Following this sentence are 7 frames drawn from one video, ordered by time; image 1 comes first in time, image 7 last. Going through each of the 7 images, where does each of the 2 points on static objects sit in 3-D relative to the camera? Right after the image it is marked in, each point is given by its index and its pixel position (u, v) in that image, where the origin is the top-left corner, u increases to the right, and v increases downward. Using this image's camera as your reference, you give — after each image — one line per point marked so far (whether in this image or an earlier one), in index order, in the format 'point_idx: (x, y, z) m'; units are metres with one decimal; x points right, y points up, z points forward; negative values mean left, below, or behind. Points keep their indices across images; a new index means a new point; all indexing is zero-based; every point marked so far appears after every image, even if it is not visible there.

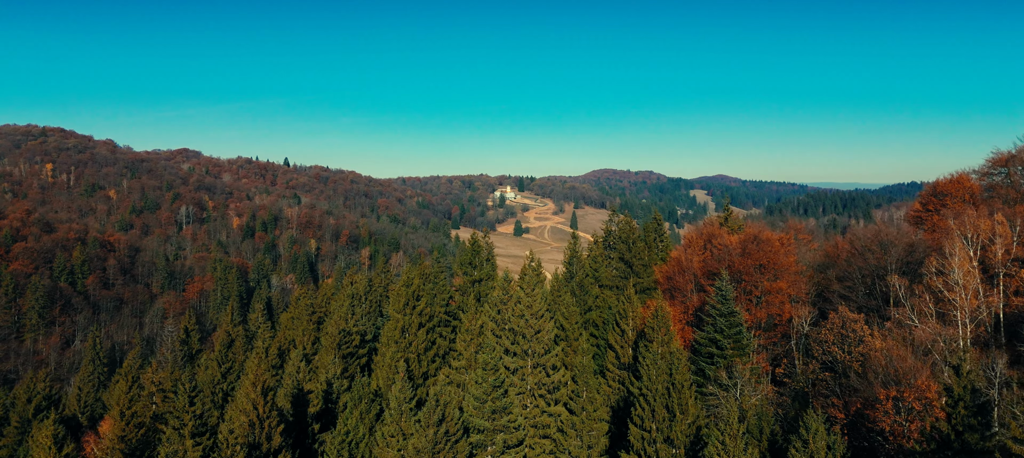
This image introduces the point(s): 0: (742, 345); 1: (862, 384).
0: (+9.5, -4.8, +19.1) m
1: (+11.9, -5.3, +15.8) m
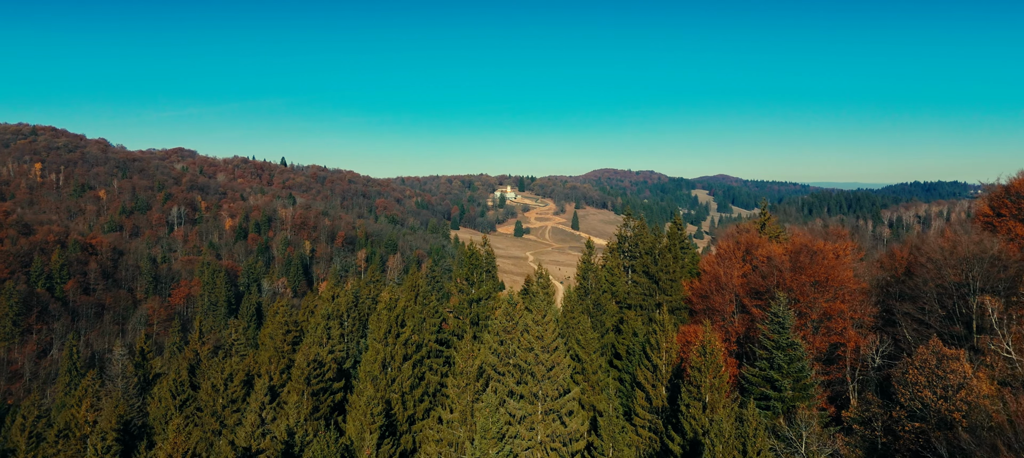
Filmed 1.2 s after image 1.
0: (+9.7, -5.2, +15.4) m
1: (+12.1, -5.6, +12.1) m
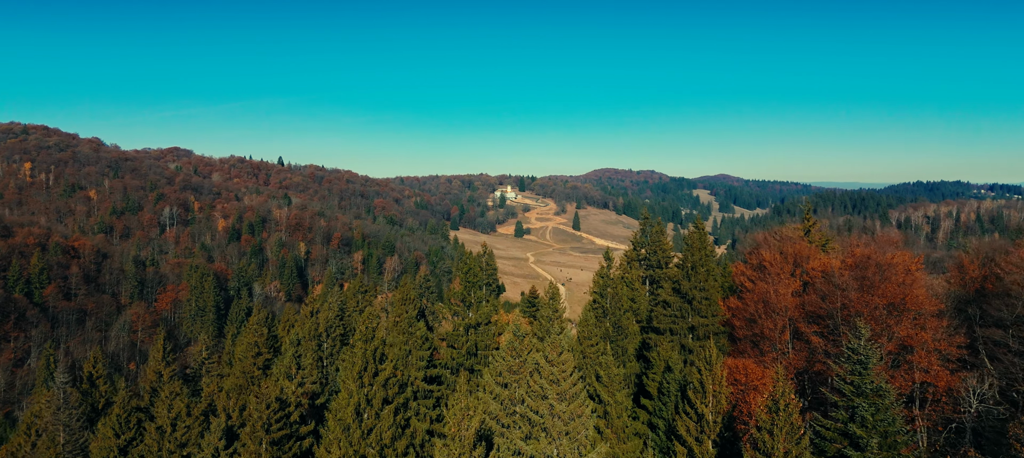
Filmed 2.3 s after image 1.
0: (+9.9, -5.5, +12.1) m
1: (+12.3, -6.0, +8.7) m
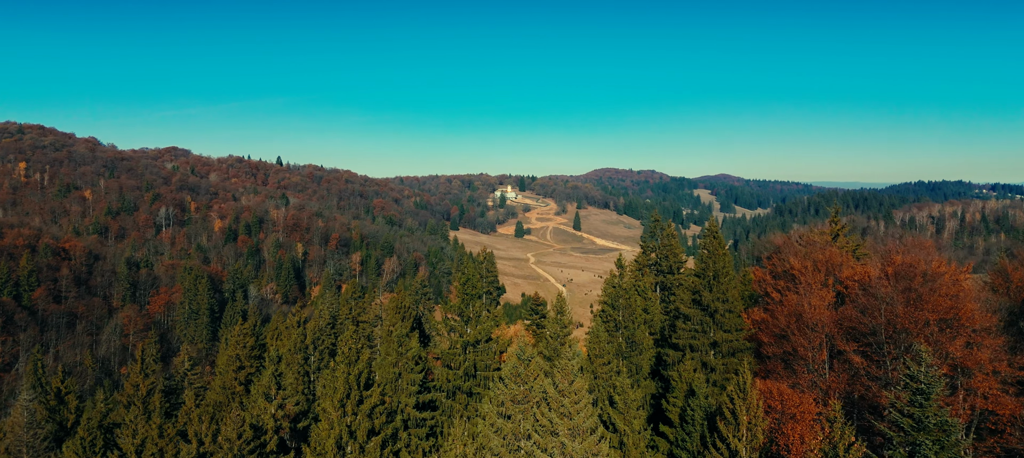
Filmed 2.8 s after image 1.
0: (+10.0, -5.7, +10.4) m
1: (+12.4, -6.1, +7.1) m
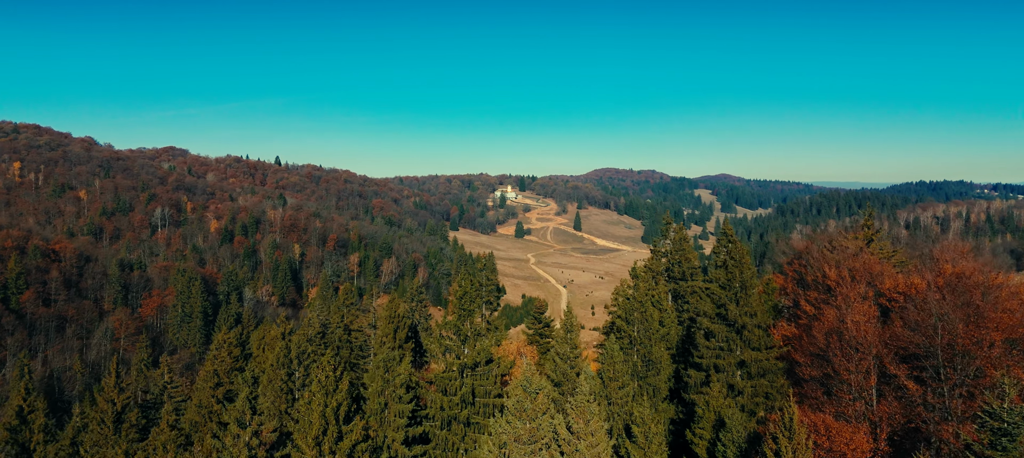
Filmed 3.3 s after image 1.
0: (+10.1, -5.9, +8.7) m
1: (+12.5, -6.3, +5.4) m
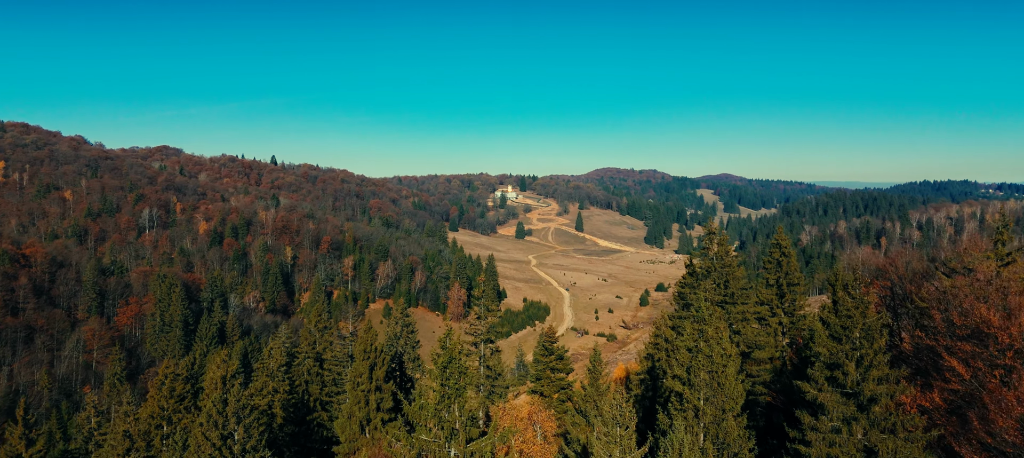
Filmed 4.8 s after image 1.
0: (+10.3, -6.3, +4.2) m
1: (+12.7, -6.8, +0.8) m
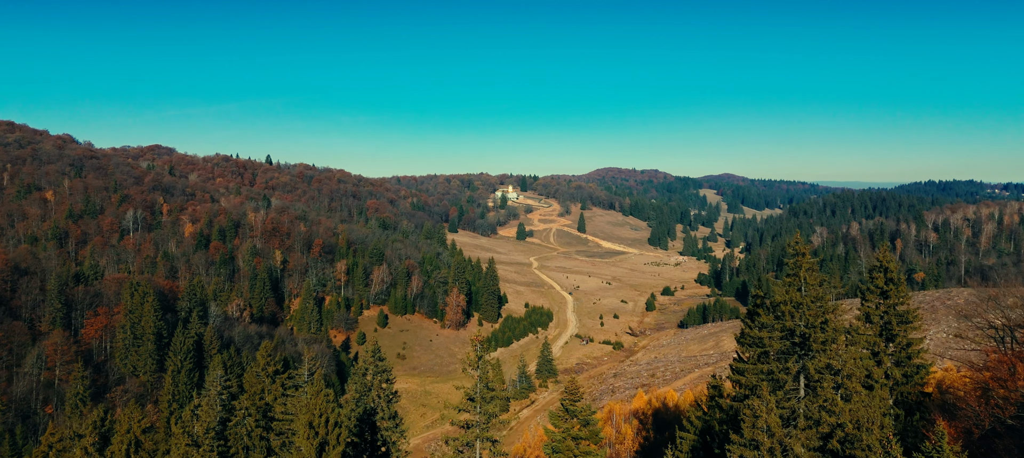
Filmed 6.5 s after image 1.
0: (+10.6, -6.9, -1.3) m
1: (+13.0, -7.4, -4.6) m
